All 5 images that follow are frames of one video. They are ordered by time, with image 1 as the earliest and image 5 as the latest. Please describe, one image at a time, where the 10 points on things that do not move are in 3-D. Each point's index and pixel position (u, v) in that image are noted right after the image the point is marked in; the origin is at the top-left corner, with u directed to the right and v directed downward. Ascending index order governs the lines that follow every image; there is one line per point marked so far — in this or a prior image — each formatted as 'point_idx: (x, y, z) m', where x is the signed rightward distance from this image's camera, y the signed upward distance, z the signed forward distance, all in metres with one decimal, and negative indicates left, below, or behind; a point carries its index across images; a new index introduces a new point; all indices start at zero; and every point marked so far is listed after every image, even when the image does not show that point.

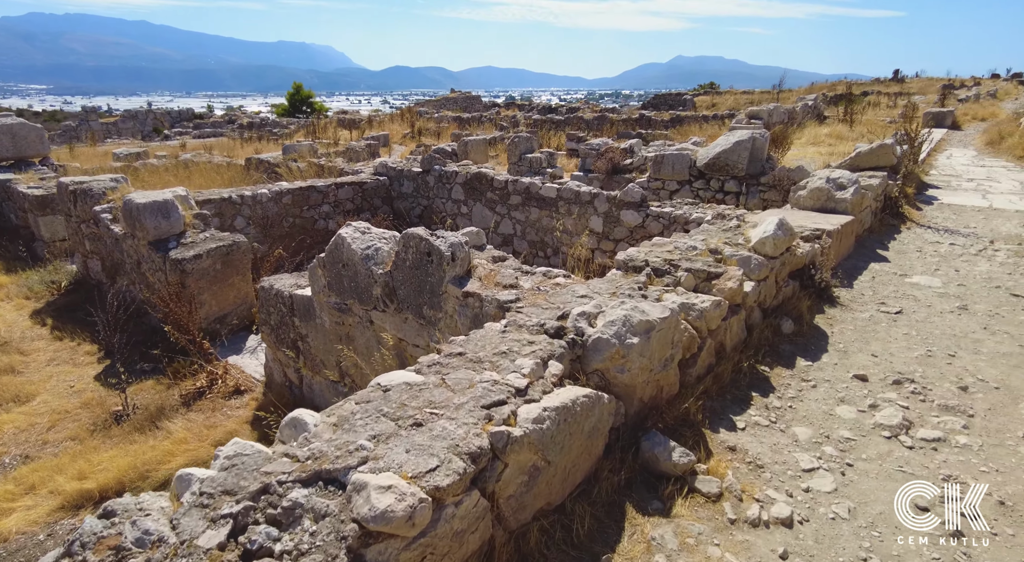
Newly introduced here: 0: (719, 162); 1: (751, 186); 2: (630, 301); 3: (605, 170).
0: (+3.5, +2.0, +9.9) m
1: (+4.0, +1.6, +9.8) m
2: (+0.7, -0.1, +3.3) m
3: (+1.8, +2.2, +11.3) m
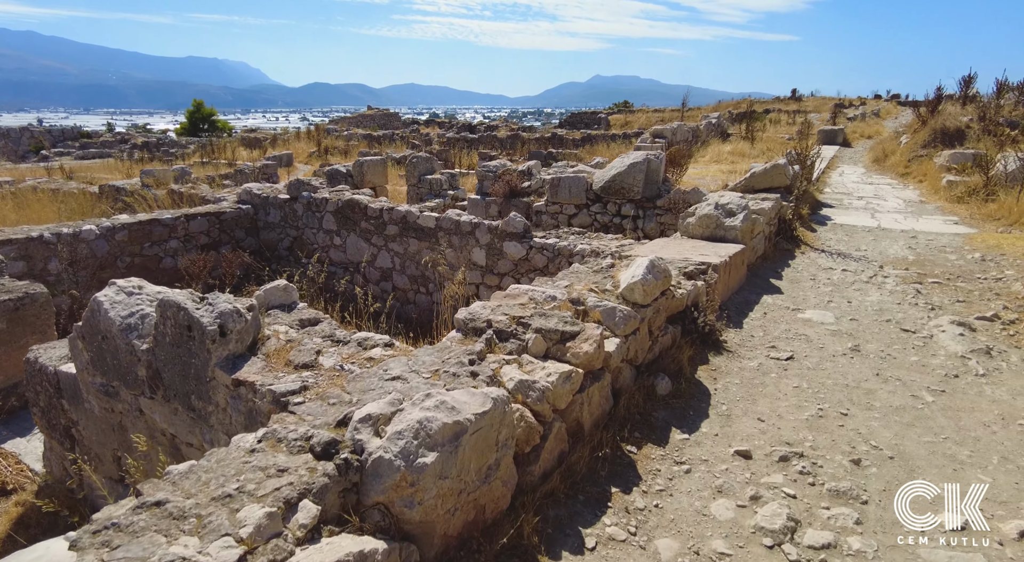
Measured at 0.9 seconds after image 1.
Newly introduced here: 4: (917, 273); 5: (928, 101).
0: (+1.7, +1.5, +9.5) m
1: (+2.2, +1.1, +9.4) m
2: (-0.3, -0.5, +2.5) m
3: (-0.2, +1.6, +10.7) m
4: (+4.3, +0.1, +6.2) m
5: (+11.0, +4.7, +15.4) m
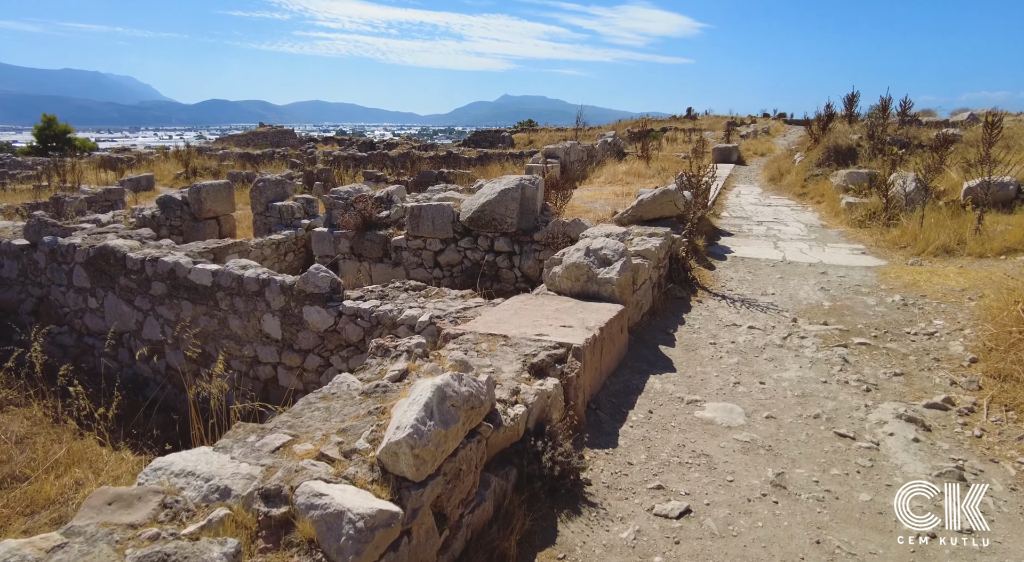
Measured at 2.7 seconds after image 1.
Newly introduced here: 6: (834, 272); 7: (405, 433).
0: (-0.4, +0.9, +7.8) m
1: (+0.2, +0.5, +7.9) m
2: (-1.3, -1.0, +0.6) m
3: (-2.4, +0.8, +8.8) m
4: (+2.7, -0.4, +4.9) m
5: (+7.9, +4.2, +15.1) m
6: (+3.8, +0.1, +6.8) m
7: (-0.4, -0.5, +2.0) m
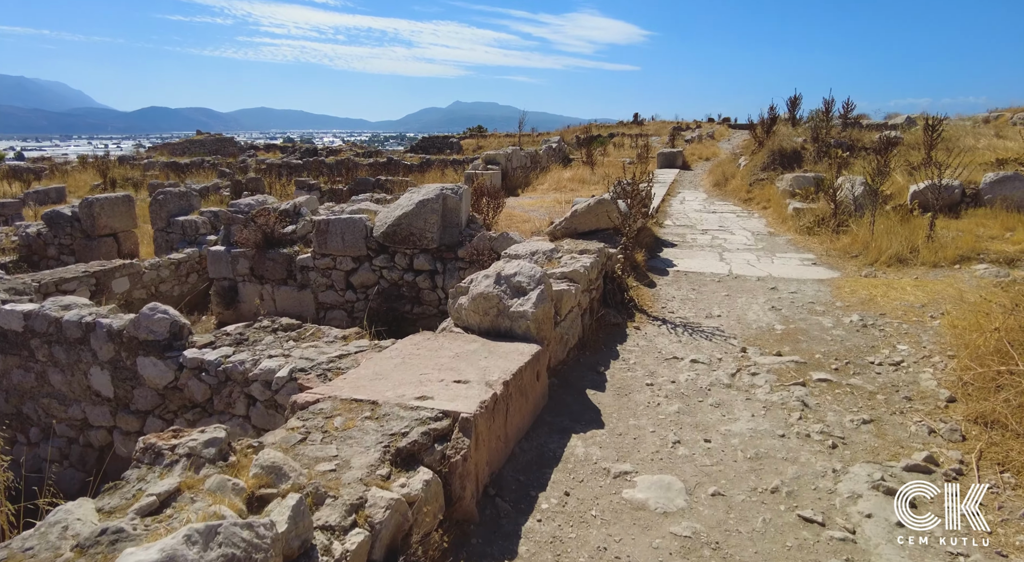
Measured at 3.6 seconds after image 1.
0: (-1.3, +0.6, +6.9) m
1: (-0.8, +0.2, +7.0) m
2: (-1.6, -1.2, -0.4) m
3: (-3.4, +0.5, +7.7) m
4: (+2.0, -0.6, +4.2) m
5: (+6.3, +4.0, +14.8) m
6: (+2.9, -0.1, +6.2) m
7: (-0.8, -0.7, +1.0) m
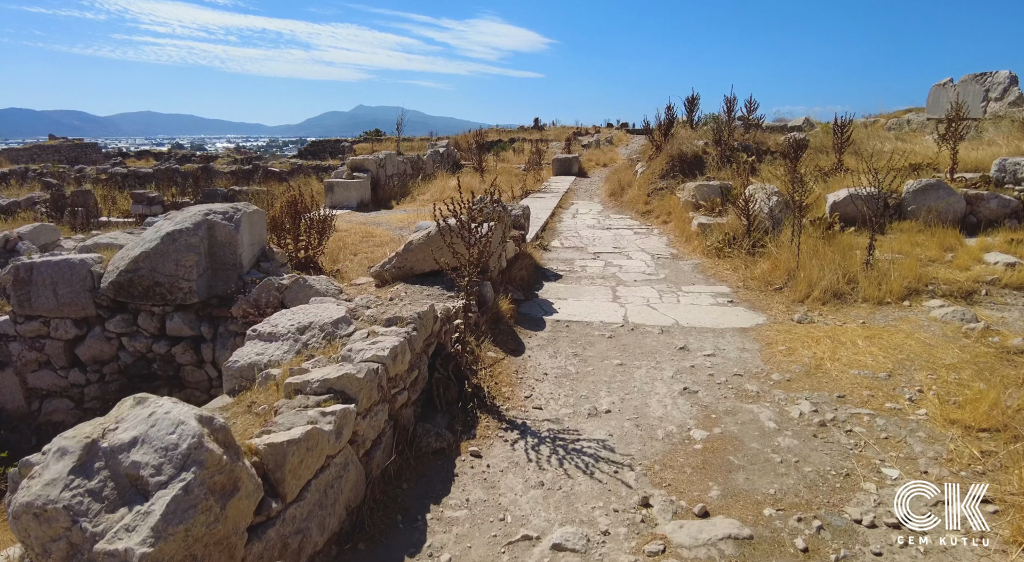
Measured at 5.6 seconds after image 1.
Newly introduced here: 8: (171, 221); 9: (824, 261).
0: (-2.9, 0.0, +4.5) m
1: (-2.3, -0.4, +4.7) m
2: (-2.0, -1.7, -2.7) m
3: (-5.0, -0.2, +5.0) m
4: (+0.9, -1.0, +2.3) m
5: (+3.3, +3.6, +13.5) m
6: (+1.4, -0.5, +4.4) m
7: (-1.5, -1.2, -1.2) m
8: (-2.7, +0.5, +4.7) m
9: (+3.1, +0.2, +5.7) m
